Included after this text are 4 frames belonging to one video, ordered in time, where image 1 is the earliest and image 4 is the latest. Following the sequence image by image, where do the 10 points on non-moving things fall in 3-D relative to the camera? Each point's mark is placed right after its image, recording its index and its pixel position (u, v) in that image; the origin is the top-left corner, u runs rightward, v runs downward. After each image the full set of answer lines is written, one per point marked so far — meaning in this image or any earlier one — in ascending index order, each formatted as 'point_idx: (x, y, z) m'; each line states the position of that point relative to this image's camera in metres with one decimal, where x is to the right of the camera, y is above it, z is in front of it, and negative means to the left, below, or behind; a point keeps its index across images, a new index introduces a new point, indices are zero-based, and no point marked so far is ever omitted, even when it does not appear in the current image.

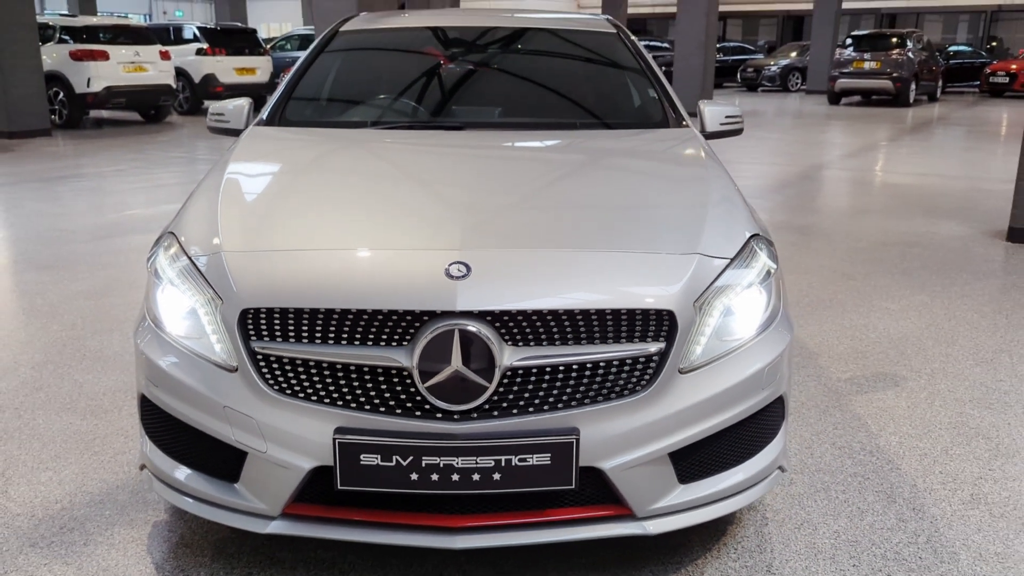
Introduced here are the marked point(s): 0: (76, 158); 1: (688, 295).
0: (-4.4, +1.3, +9.1) m
1: (+0.3, 0.0, +1.7) m
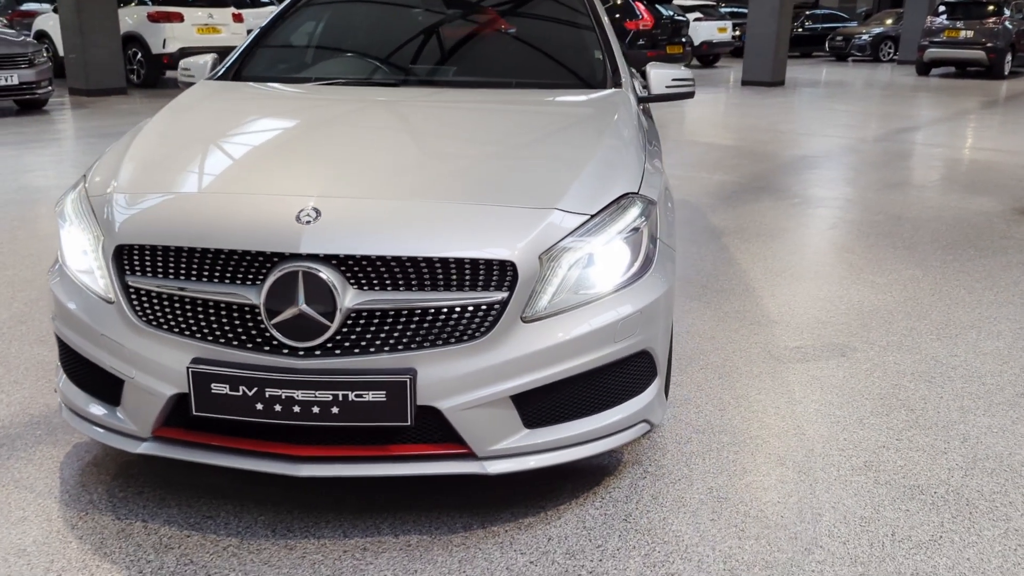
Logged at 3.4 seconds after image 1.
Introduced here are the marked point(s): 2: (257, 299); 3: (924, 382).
0: (-3.9, +1.8, +9.6) m
1: (0.0, +0.1, +1.8) m
2: (-0.5, 0.0, +1.7) m
3: (+1.2, -0.3, +2.7) m
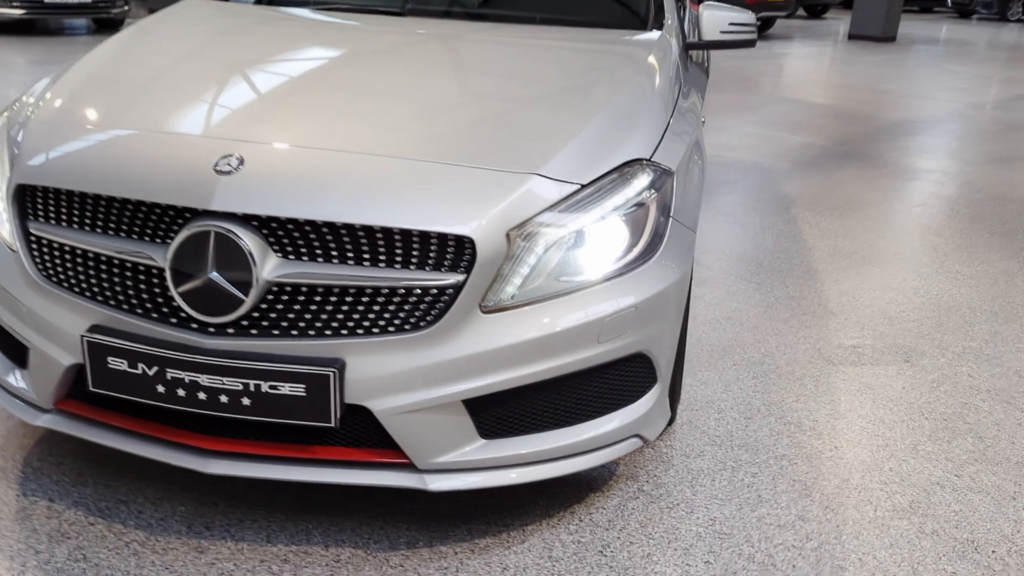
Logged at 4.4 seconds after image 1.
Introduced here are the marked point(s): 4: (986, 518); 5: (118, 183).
0: (-3.1, +2.6, +9.4) m
1: (0.0, +0.1, +1.4) m
2: (-0.6, 0.0, +1.4) m
3: (+1.2, -0.3, +2.3) m
4: (+0.9, -0.5, +1.8) m
5: (-0.6, +0.2, +1.5) m
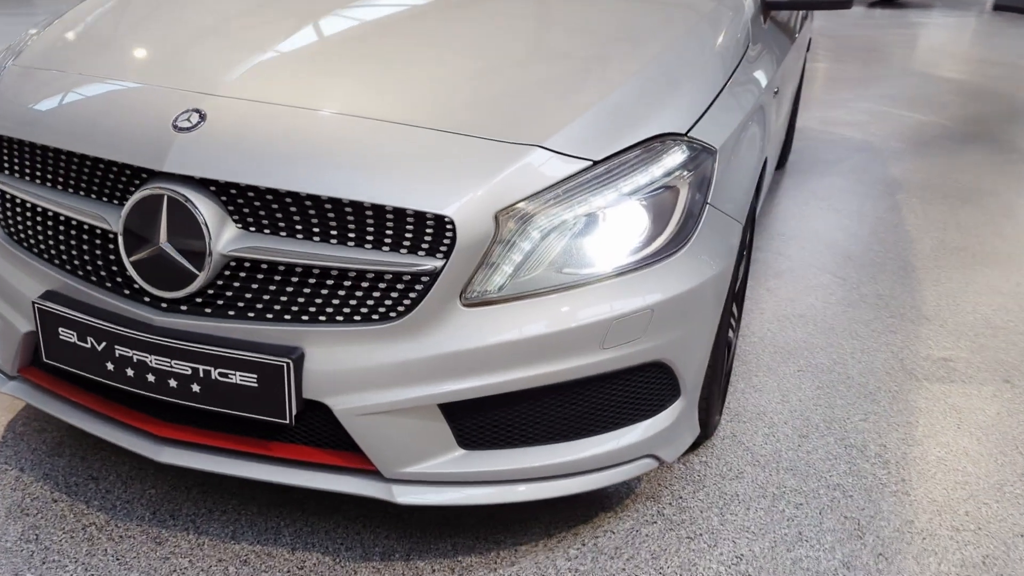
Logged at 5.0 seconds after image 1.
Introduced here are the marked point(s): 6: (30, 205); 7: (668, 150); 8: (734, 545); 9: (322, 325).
0: (-1.9, +3.1, +9.4) m
1: (0.0, +0.1, +1.2) m
2: (-0.6, +0.1, +1.3) m
3: (+1.3, -0.3, +1.9) m
4: (+0.9, -0.5, +1.5) m
5: (-0.6, +0.2, +1.3) m
6: (-0.8, +0.1, +1.4) m
7: (+0.2, +0.2, +1.4) m
8: (+0.4, -0.4, +1.5) m
9: (-0.3, 0.0, +1.3) m
